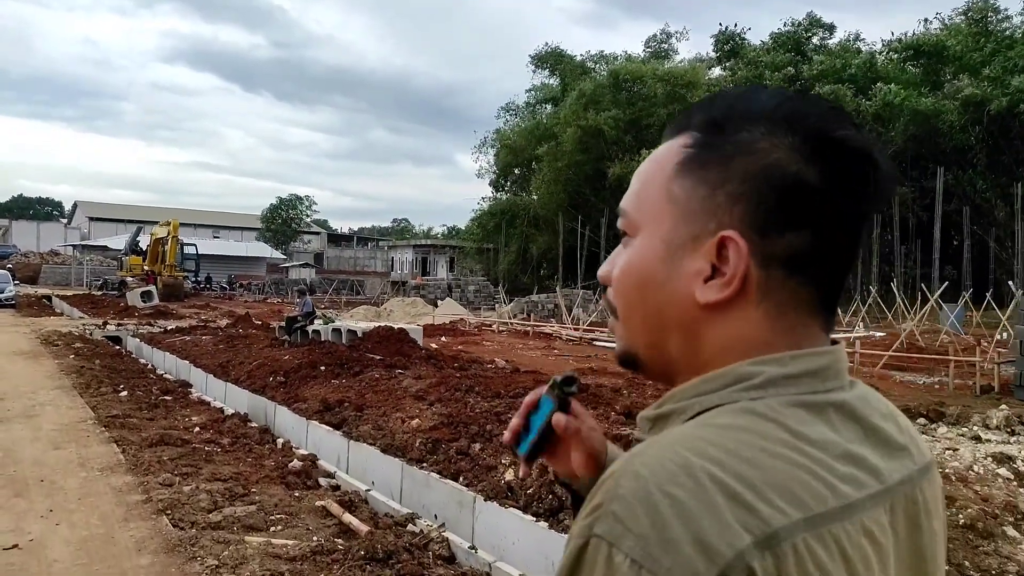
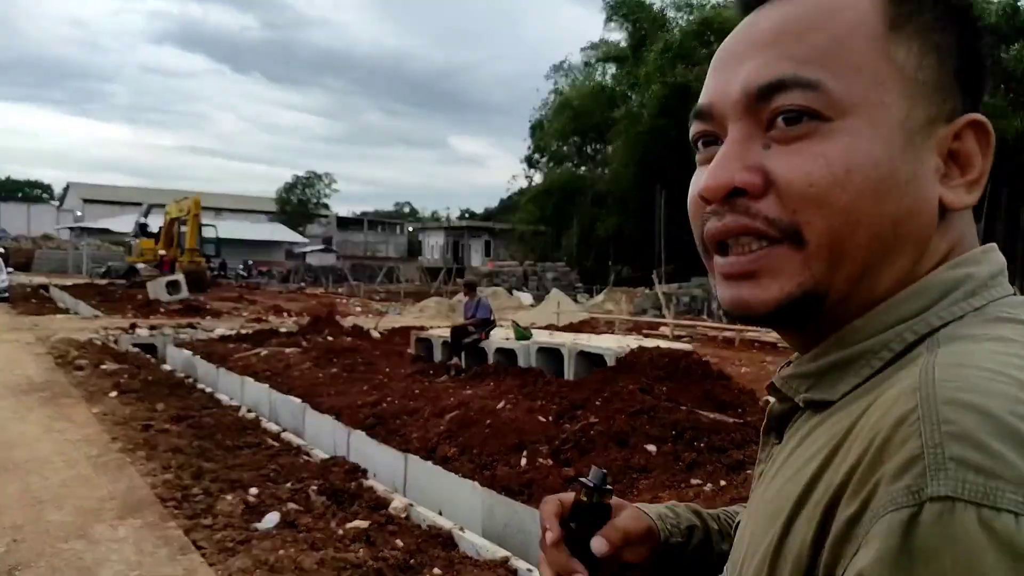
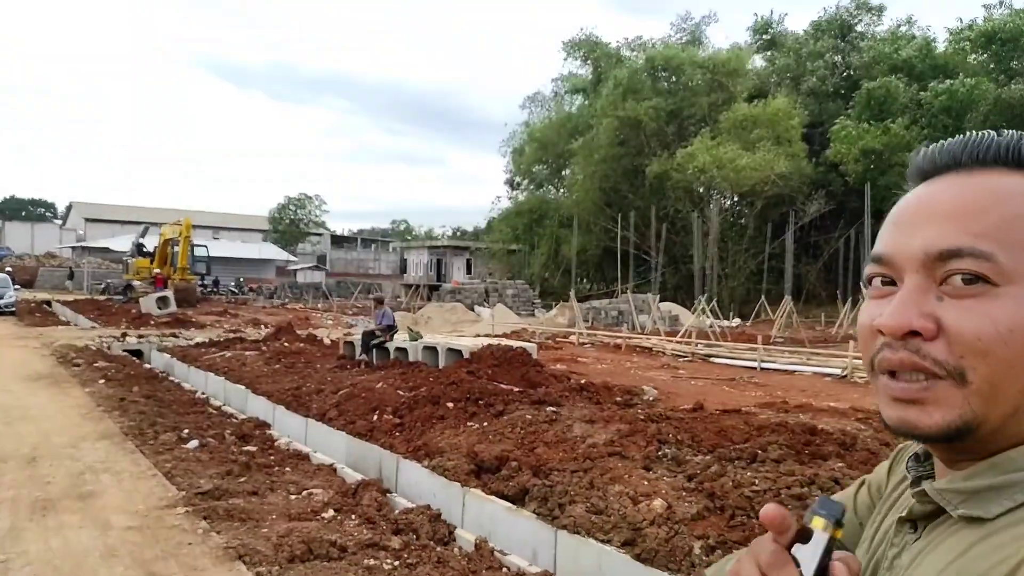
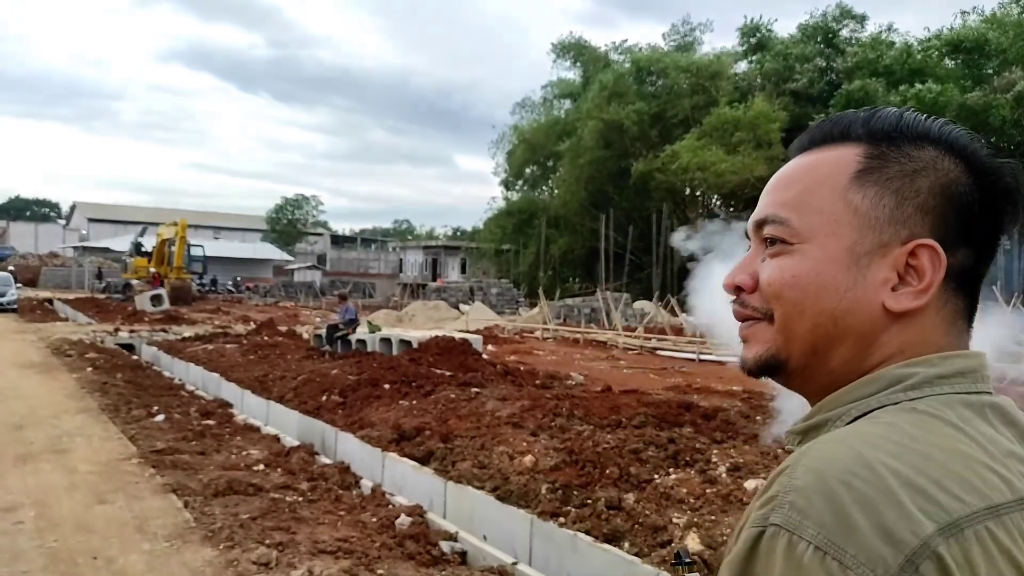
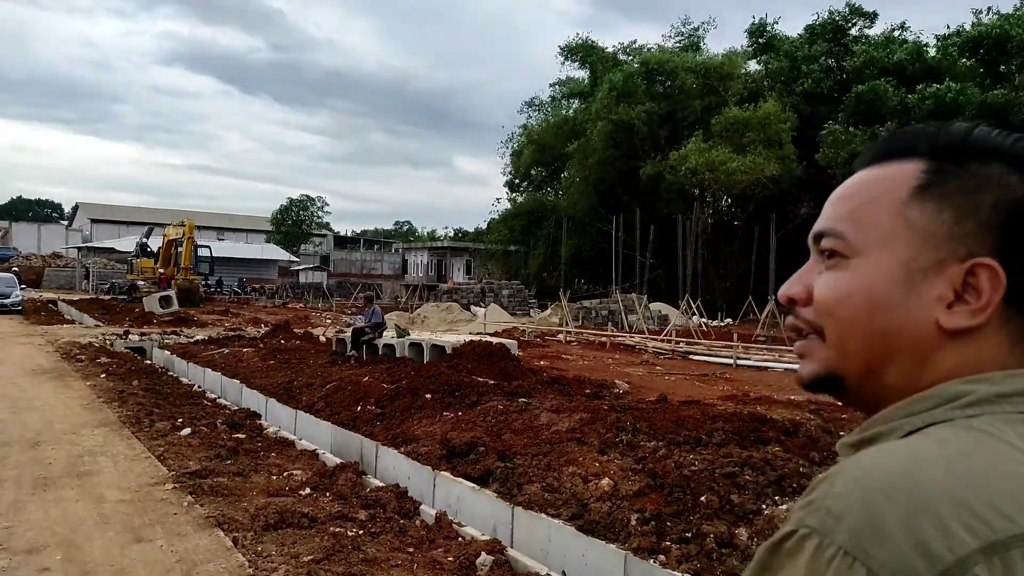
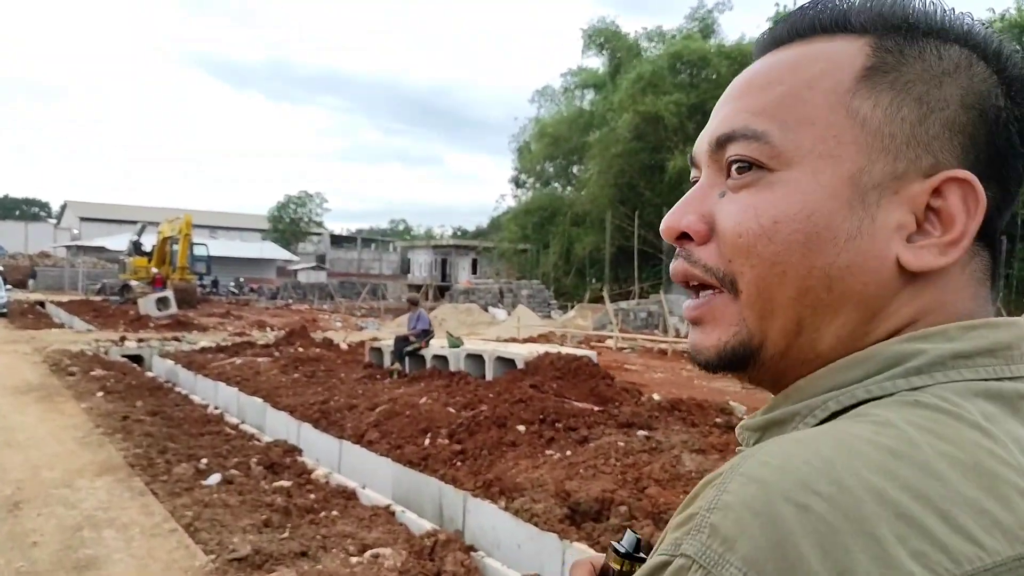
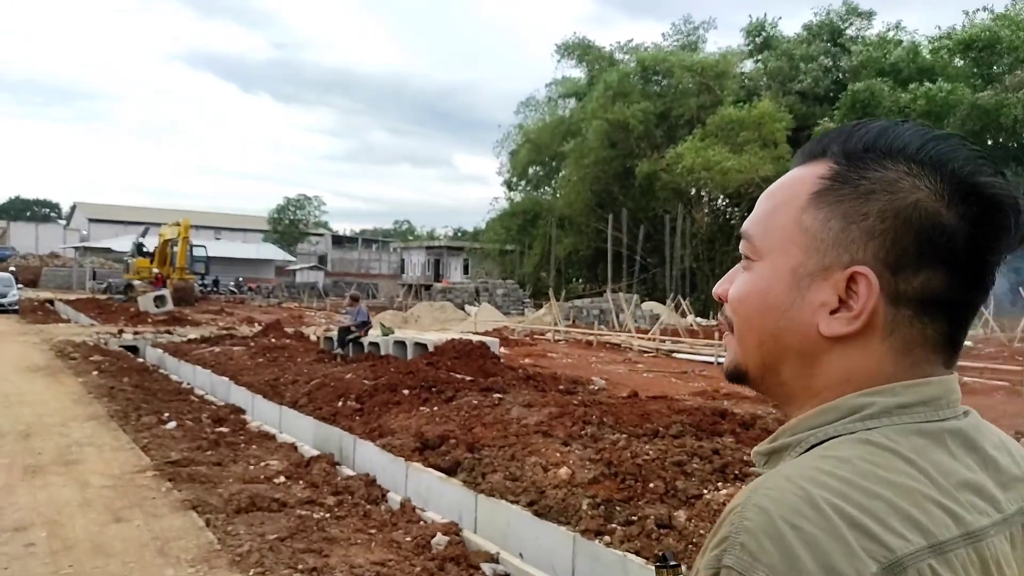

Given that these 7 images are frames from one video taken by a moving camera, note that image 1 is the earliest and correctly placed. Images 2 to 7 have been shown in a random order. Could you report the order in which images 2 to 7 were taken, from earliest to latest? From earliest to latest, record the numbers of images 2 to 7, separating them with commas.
4, 7, 5, 3, 6, 2
